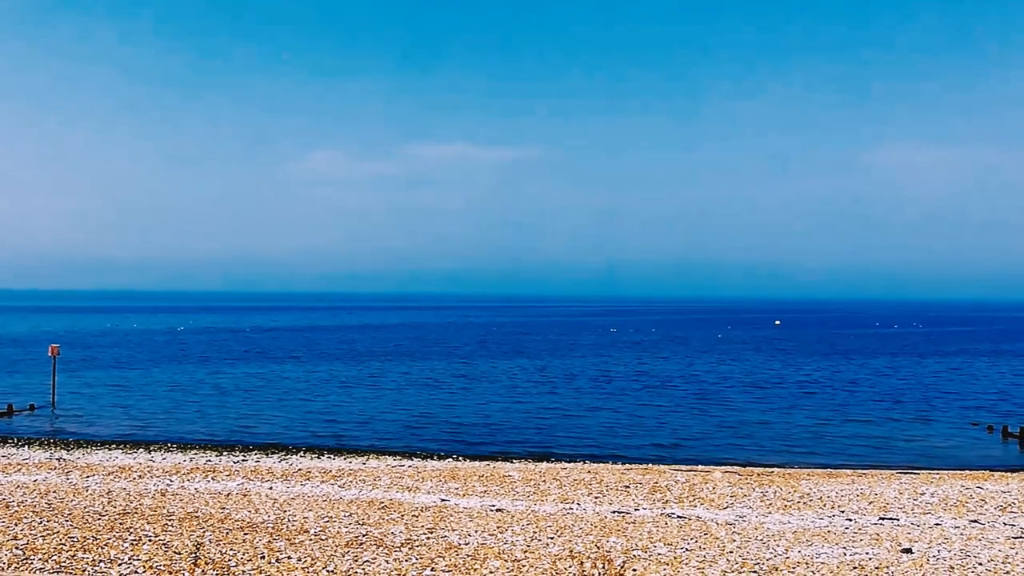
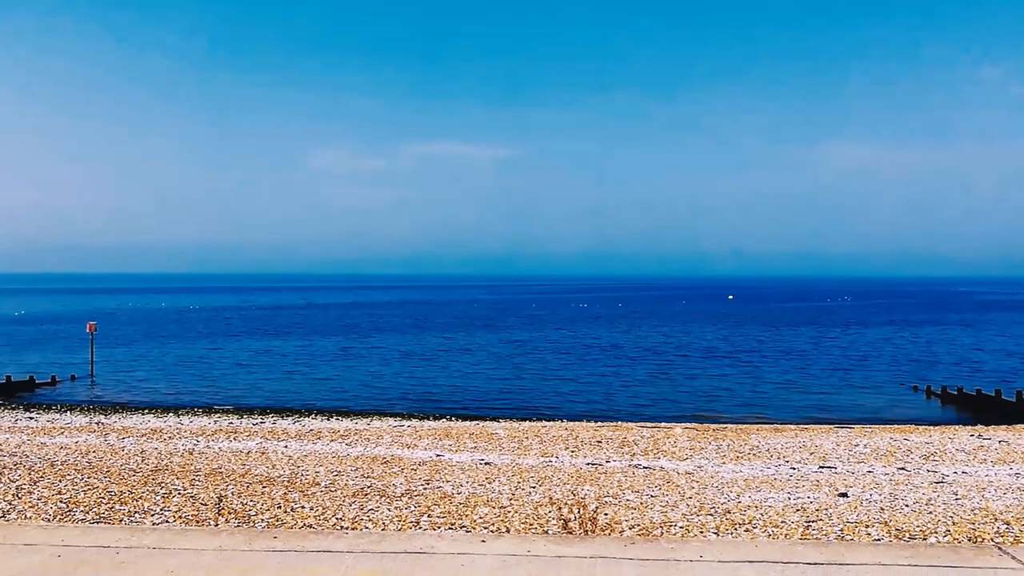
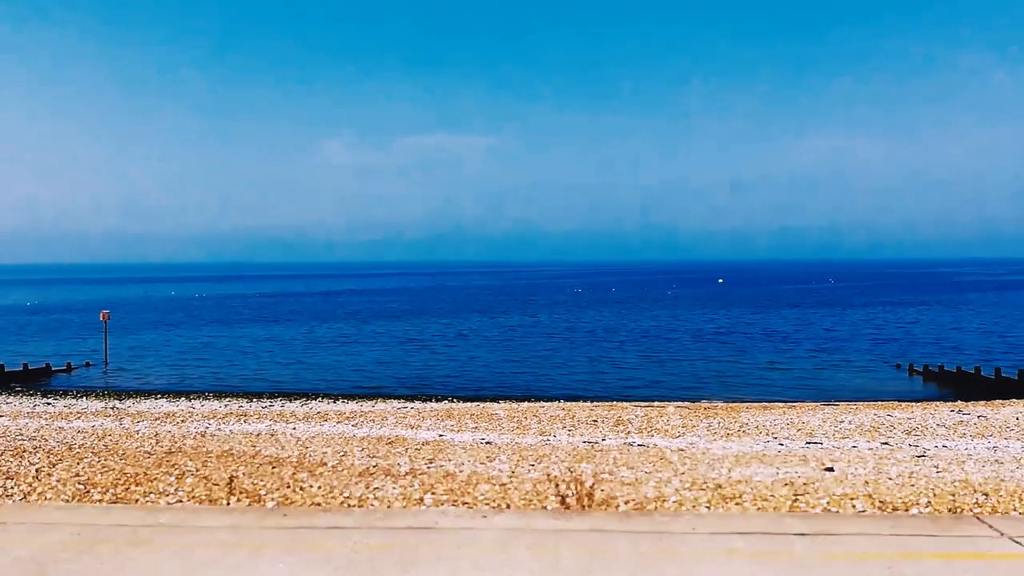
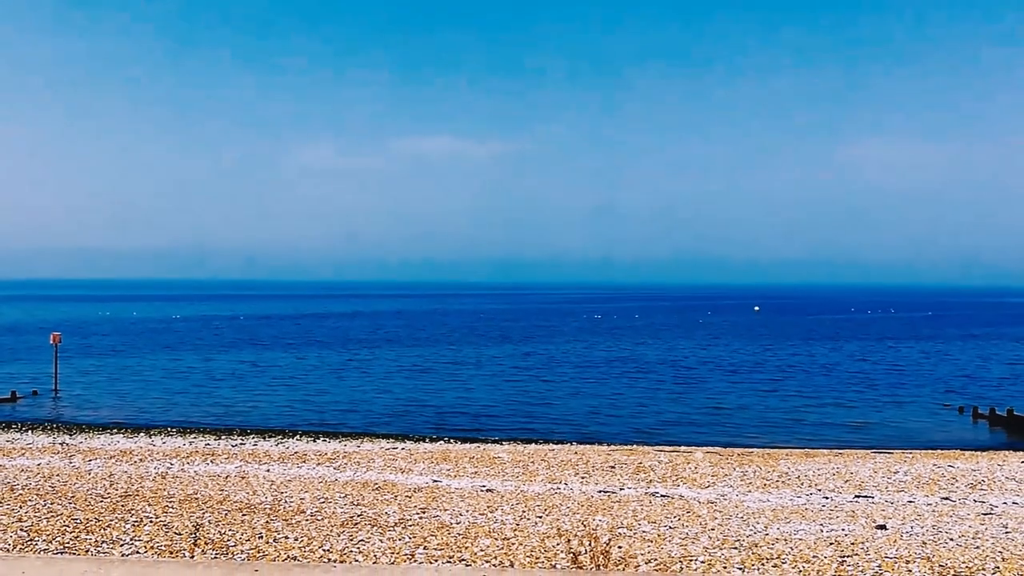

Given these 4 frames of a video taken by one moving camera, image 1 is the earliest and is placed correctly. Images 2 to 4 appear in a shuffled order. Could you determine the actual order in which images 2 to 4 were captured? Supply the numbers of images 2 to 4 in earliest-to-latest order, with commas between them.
4, 2, 3
